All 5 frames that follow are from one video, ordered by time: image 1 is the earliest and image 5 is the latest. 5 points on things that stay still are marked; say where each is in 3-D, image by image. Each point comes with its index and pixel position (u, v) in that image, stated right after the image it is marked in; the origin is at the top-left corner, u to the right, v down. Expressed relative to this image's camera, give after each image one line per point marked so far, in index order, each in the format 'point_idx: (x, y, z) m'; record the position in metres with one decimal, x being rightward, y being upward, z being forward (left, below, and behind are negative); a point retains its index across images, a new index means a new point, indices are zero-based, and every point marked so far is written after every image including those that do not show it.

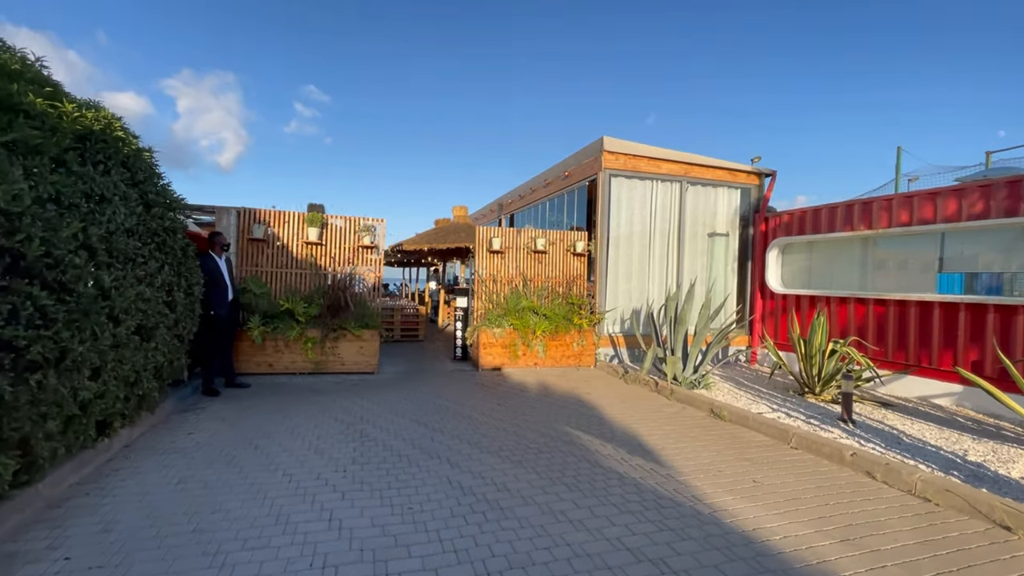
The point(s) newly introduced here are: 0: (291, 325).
0: (-3.7, -0.6, +7.9) m
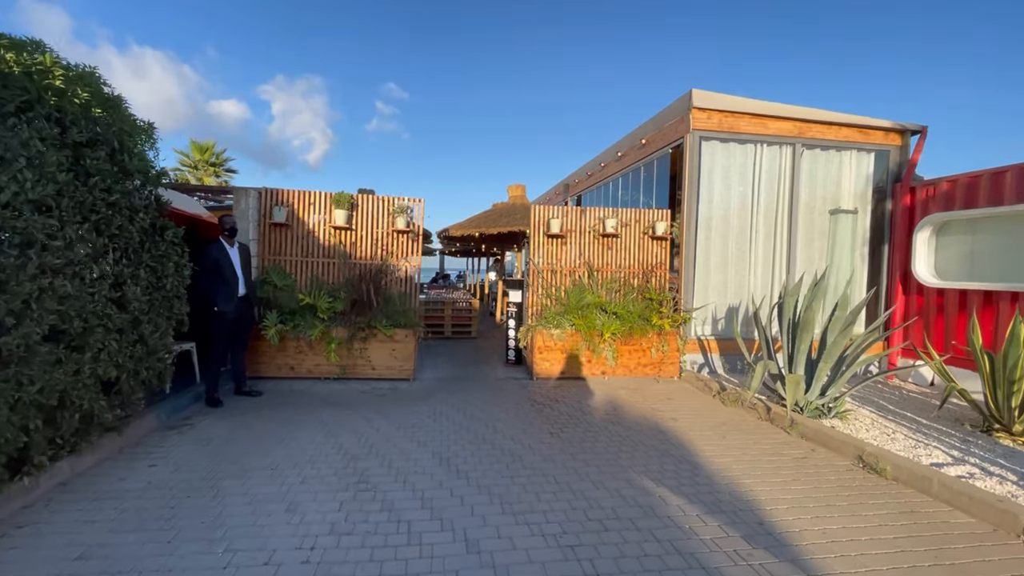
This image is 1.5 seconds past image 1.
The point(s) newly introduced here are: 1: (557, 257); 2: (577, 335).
0: (-2.8, -0.5, +6.8) m
1: (+0.7, +0.5, +8.0) m
2: (+1.0, -0.7, +7.4) m
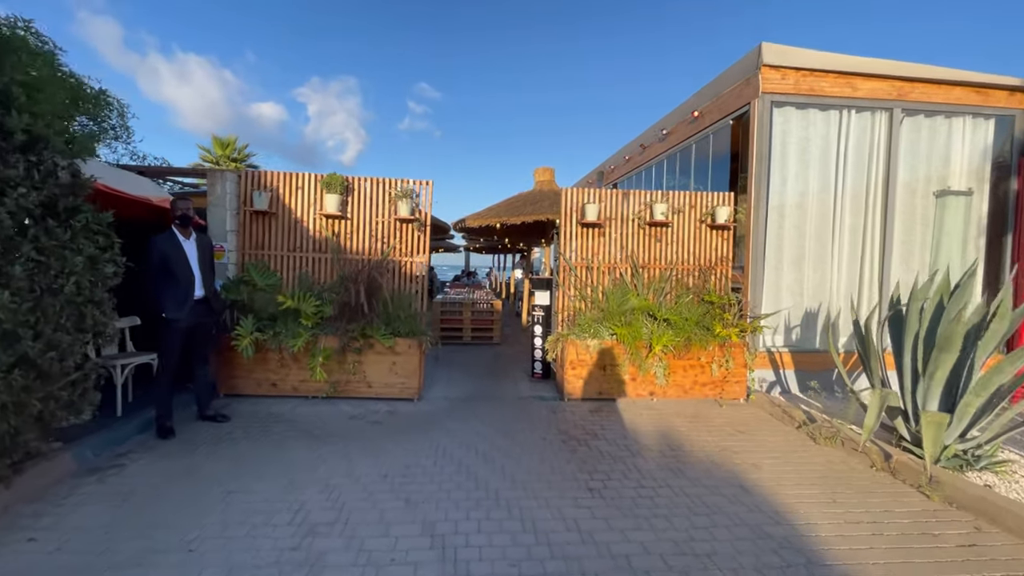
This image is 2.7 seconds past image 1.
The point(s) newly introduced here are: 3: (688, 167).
0: (-2.5, -0.5, +5.6) m
1: (+1.1, +0.5, +6.6) m
2: (+1.4, -0.8, +6.0) m
3: (+3.3, +2.3, +9.0) m
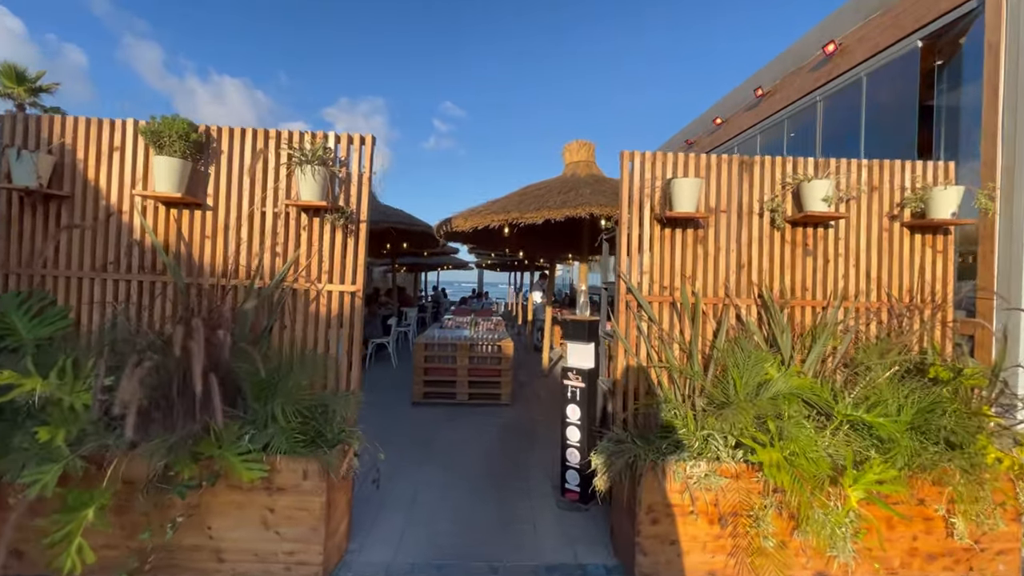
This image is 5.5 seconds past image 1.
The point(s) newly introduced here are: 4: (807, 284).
0: (-2.5, -0.9, +2.5) m
1: (+1.2, +0.1, +3.4) m
2: (+1.4, -1.1, +2.8) m
3: (+3.5, +1.8, +5.7) m
4: (+2.1, 0.0, +3.5) m
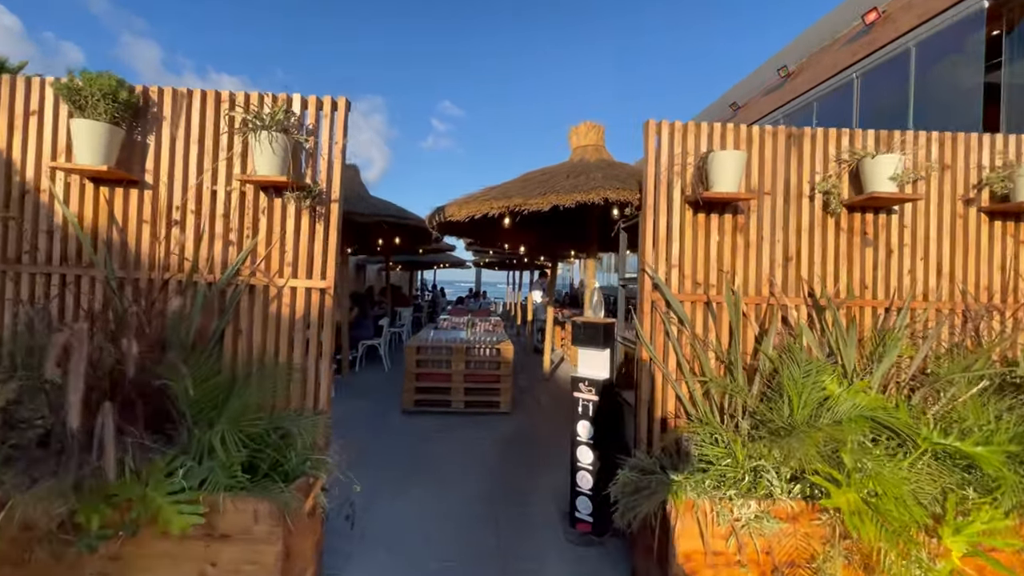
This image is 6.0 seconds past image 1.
0: (-2.4, -0.8, +2.0) m
1: (+1.2, +0.1, +2.9) m
2: (+1.4, -1.1, +2.2) m
3: (+3.5, +1.8, +5.2) m
4: (+2.2, 0.0, +2.9) m
